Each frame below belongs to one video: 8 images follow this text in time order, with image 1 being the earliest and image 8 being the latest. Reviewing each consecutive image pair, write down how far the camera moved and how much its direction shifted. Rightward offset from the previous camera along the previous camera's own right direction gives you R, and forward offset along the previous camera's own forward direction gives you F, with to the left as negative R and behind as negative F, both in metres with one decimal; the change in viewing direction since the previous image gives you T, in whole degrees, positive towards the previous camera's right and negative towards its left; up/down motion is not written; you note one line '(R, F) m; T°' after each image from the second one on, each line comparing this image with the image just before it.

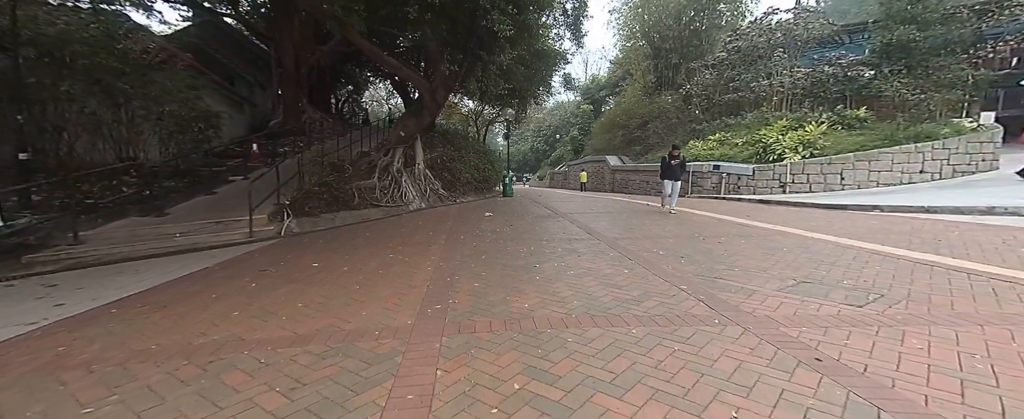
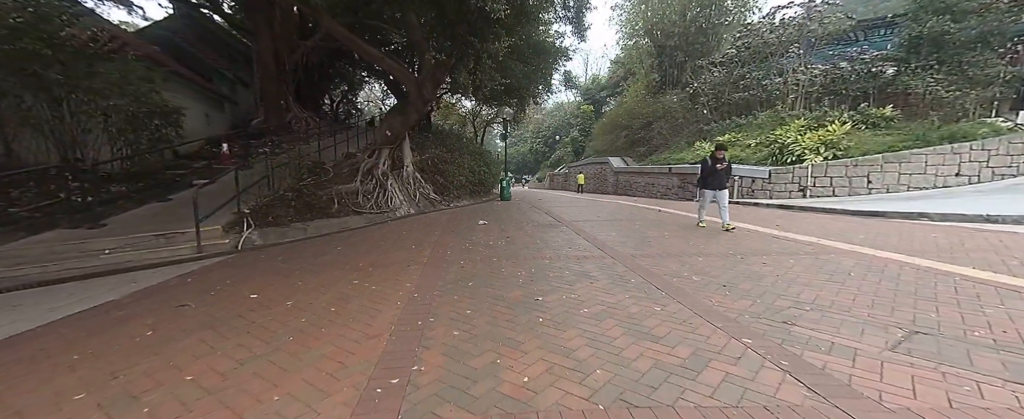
(0.0, +1.1) m; 0°
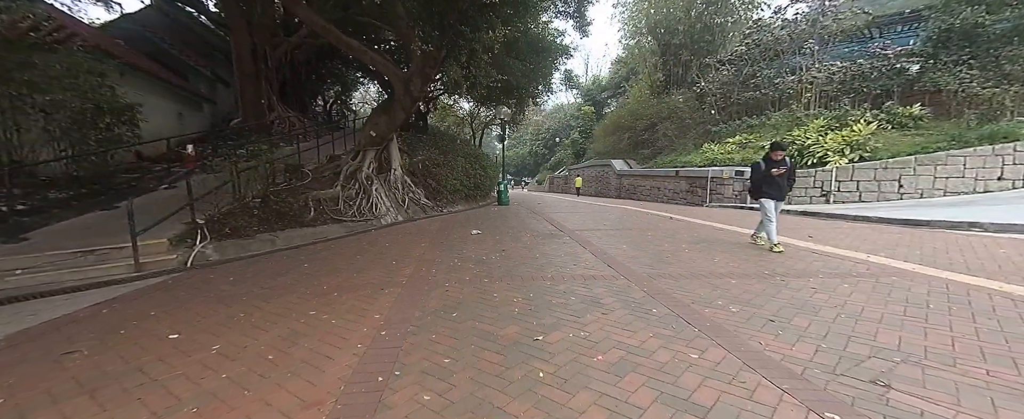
(+0.1, +0.8) m; 0°
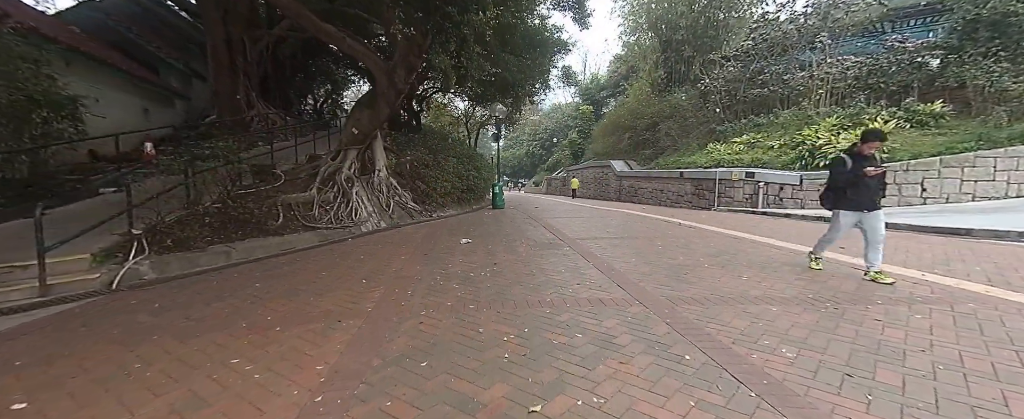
(+0.1, +0.8) m; 0°
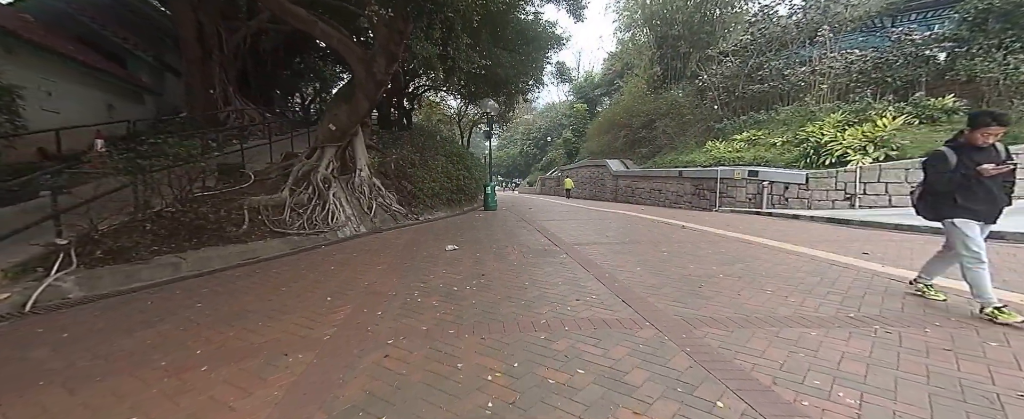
(+0.1, +0.6) m; +1°
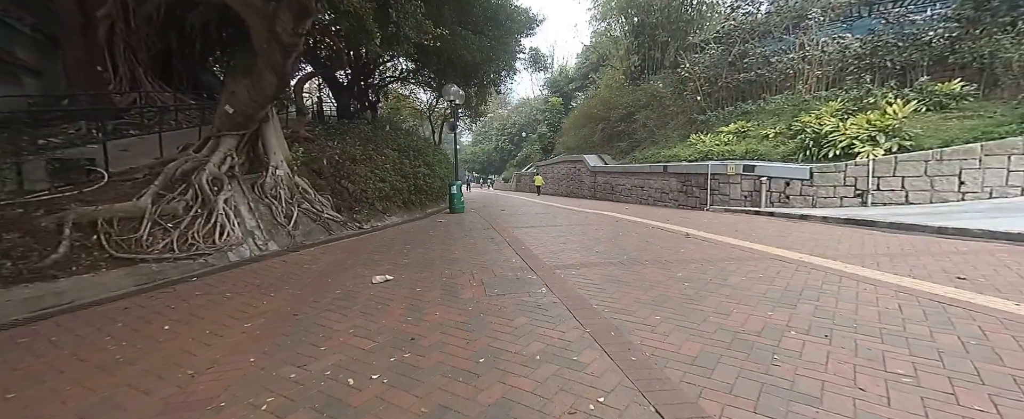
(+0.2, +1.7) m; +4°
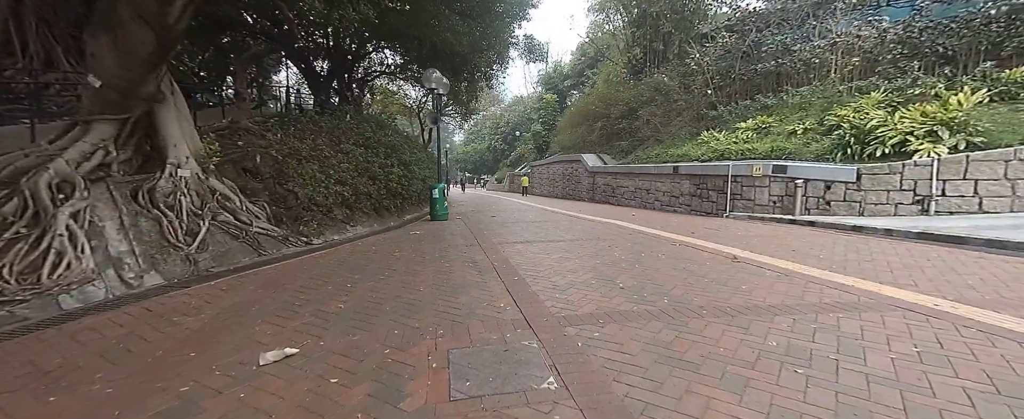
(0.0, +1.7) m; +1°
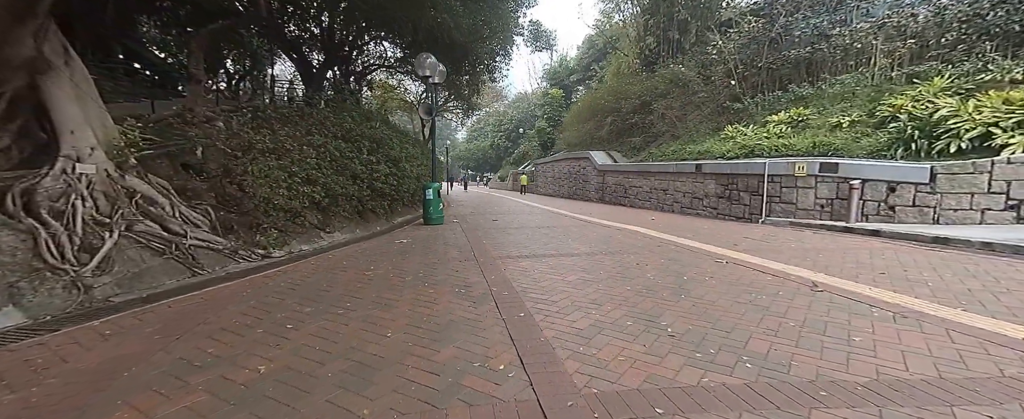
(0.0, +1.2) m; -1°
